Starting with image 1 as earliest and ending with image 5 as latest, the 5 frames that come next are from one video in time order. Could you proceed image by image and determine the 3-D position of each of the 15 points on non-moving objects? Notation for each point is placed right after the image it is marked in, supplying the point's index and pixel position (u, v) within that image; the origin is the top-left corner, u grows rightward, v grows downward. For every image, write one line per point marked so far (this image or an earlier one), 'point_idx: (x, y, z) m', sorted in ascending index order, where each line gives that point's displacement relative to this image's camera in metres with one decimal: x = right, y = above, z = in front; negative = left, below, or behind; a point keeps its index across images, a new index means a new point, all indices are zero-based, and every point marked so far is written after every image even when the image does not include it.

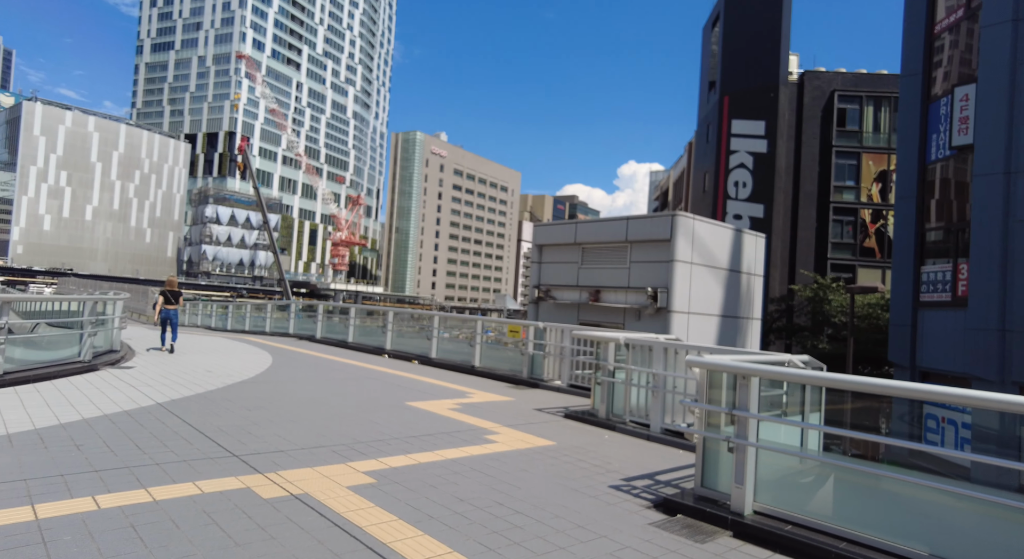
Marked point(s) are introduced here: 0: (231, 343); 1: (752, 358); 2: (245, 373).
0: (-7.8, -1.8, +15.5) m
1: (+2.8, -0.9, +6.5) m
2: (-4.8, -1.7, +10.1) m
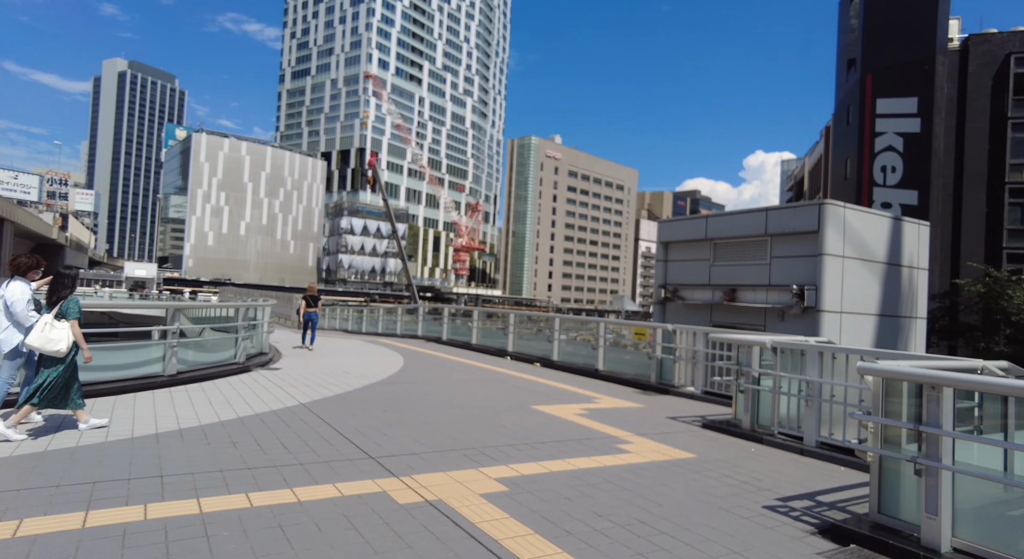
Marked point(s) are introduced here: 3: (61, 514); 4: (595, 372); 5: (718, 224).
0: (-4.3, -1.9, +16.4) m
1: (+4.2, -0.8, +5.5) m
2: (-2.5, -1.8, +10.5) m
3: (-2.9, -1.5, +3.5) m
4: (+1.9, -2.1, +12.4) m
5: (+5.8, +1.6, +15.7) m
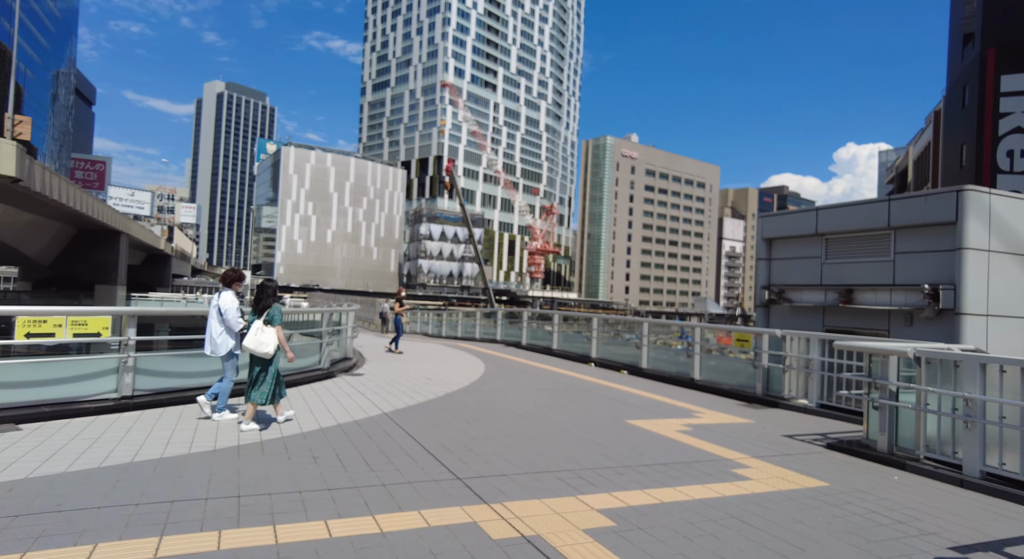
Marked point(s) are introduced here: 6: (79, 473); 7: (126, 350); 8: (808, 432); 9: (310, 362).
0: (-1.9, -2.1, +16.2) m
1: (+5.0, -0.8, +4.2) m
2: (-0.9, -1.9, +10.1) m
3: (-2.2, -1.5, +3.3) m
4: (+3.7, -2.1, +11.4) m
5: (+8.0, +1.6, +14.1) m
6: (-3.3, -1.5, +4.3) m
7: (-4.6, -0.9, +6.6) m
8: (+4.0, -2.1, +7.5) m
9: (-3.6, -1.5, +9.9) m
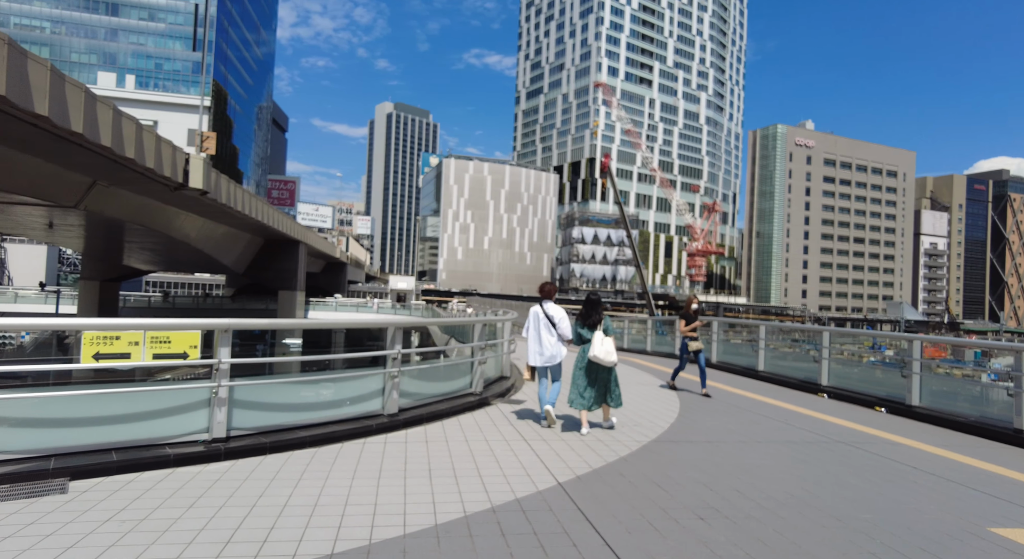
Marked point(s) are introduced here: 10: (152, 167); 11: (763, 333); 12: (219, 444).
0: (+2.6, -2.1, +13.5) m
1: (+6.0, -0.7, +0.1) m
2: (+1.9, -1.9, +7.4) m
3: (-1.2, -1.5, +1.1) m
4: (+6.7, -2.1, +7.4) m
5: (+11.5, +1.6, +8.8) m
6: (-2.0, -1.5, +2.4) m
7: (-2.6, -0.9, +4.9) m
8: (+6.0, -2.0, +3.5) m
9: (-0.7, -1.5, +7.9) m
10: (-9.8, +3.1, +15.1) m
11: (+6.0, -1.3, +13.3) m
12: (-2.6, -1.4, +4.9) m
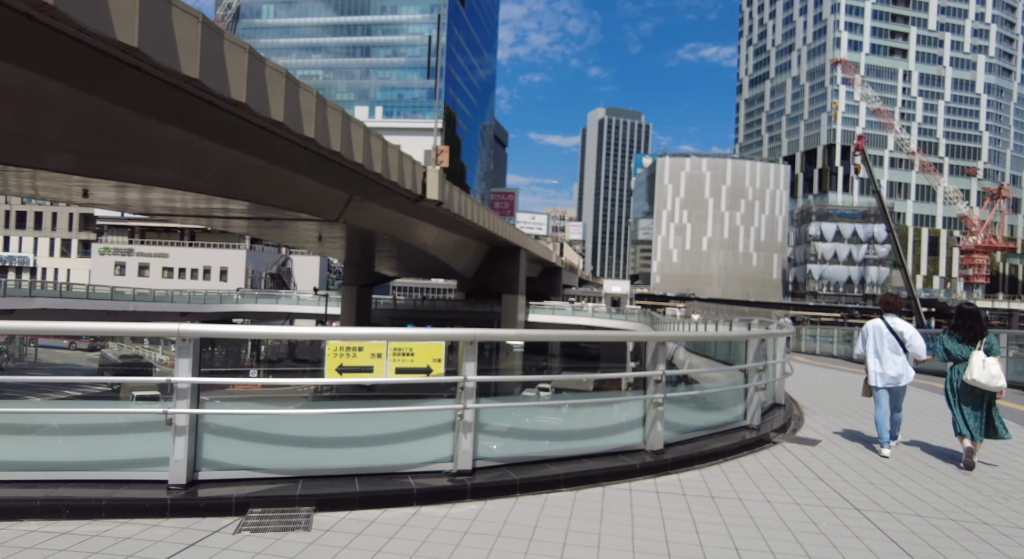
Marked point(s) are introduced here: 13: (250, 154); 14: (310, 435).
0: (+7.7, -2.1, +10.2) m
1: (+5.9, -0.6, -3.5) m
2: (+4.7, -1.8, +4.7) m
3: (-0.4, -1.5, 0.0) m
4: (+9.2, -2.0, +3.0) m
5: (+14.2, +1.7, +2.6) m
6: (-0.7, -1.5, +1.5) m
7: (-0.3, -0.9, +4.2) m
8: (+7.1, -1.9, -0.3) m
9: (+2.5, -1.5, +6.2) m
10: (-3.4, +2.9, +16.3) m
11: (+10.7, -1.3, +8.8) m
12: (-0.3, -1.4, +4.1) m
13: (-6.2, +3.0, +13.1) m
14: (-1.4, -1.0, +3.8) m
